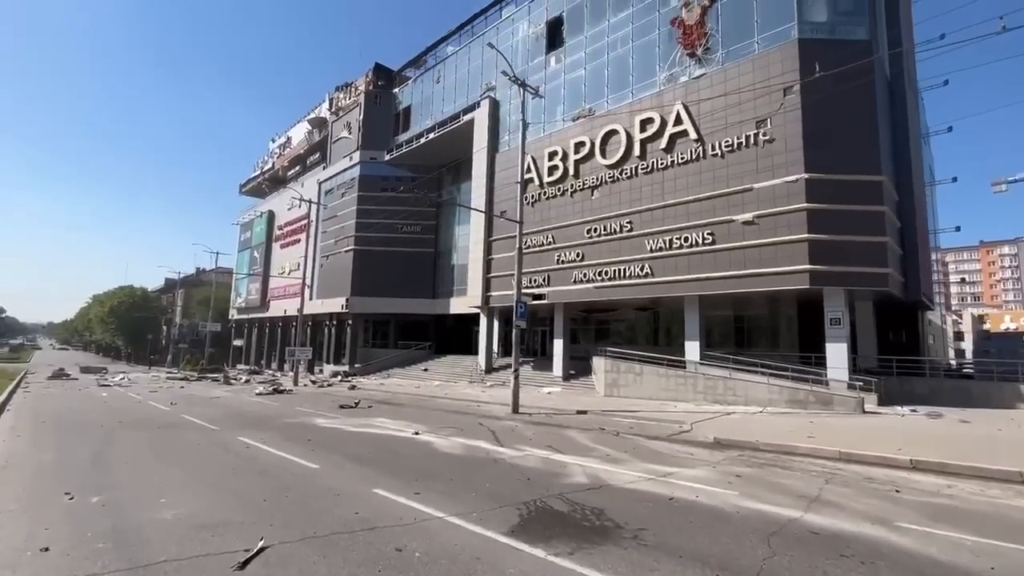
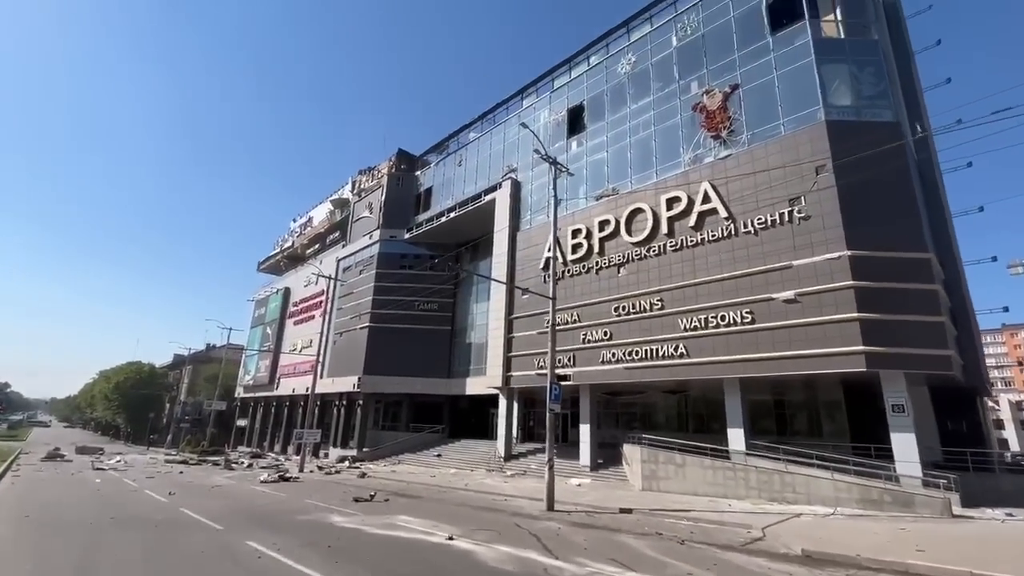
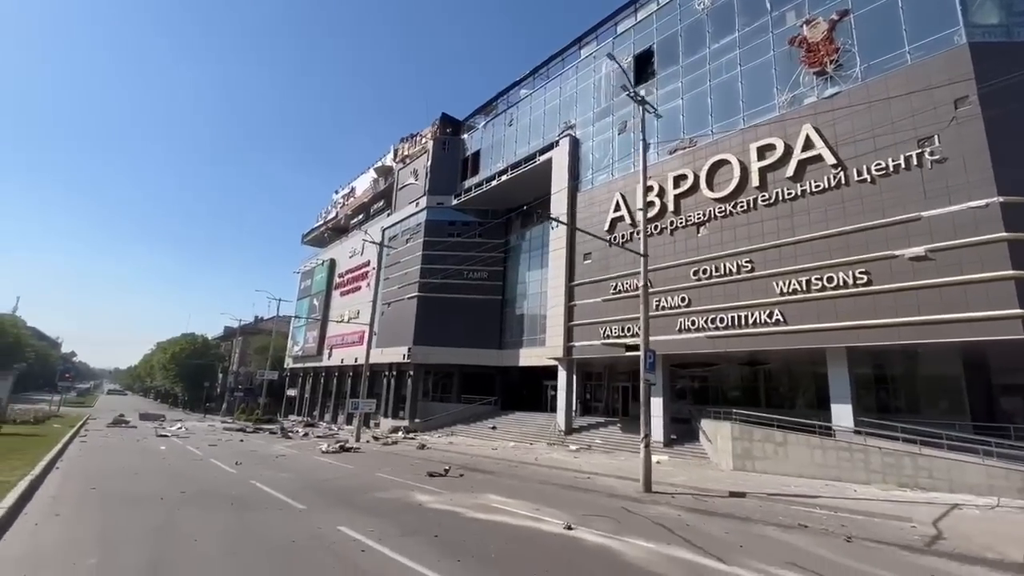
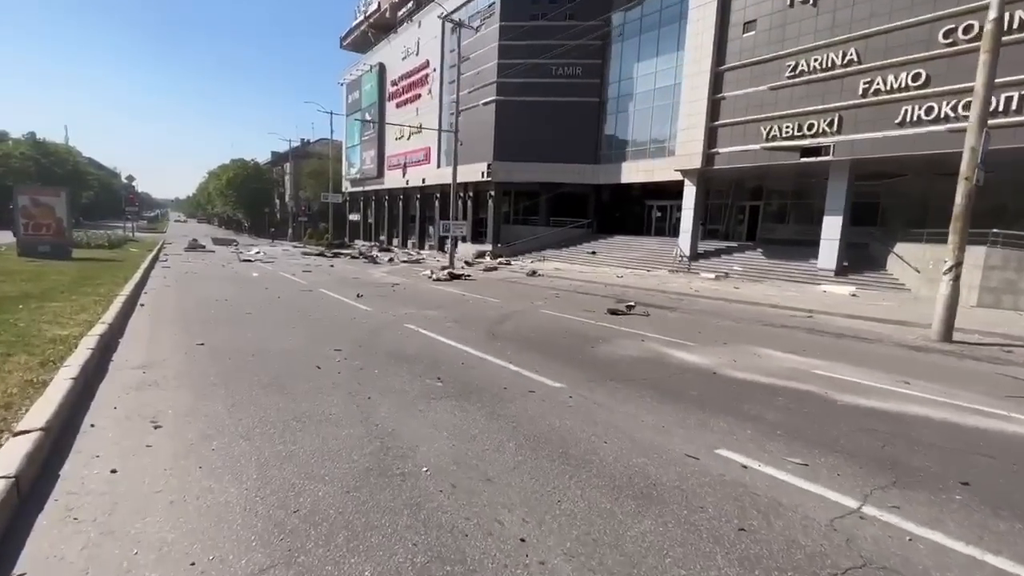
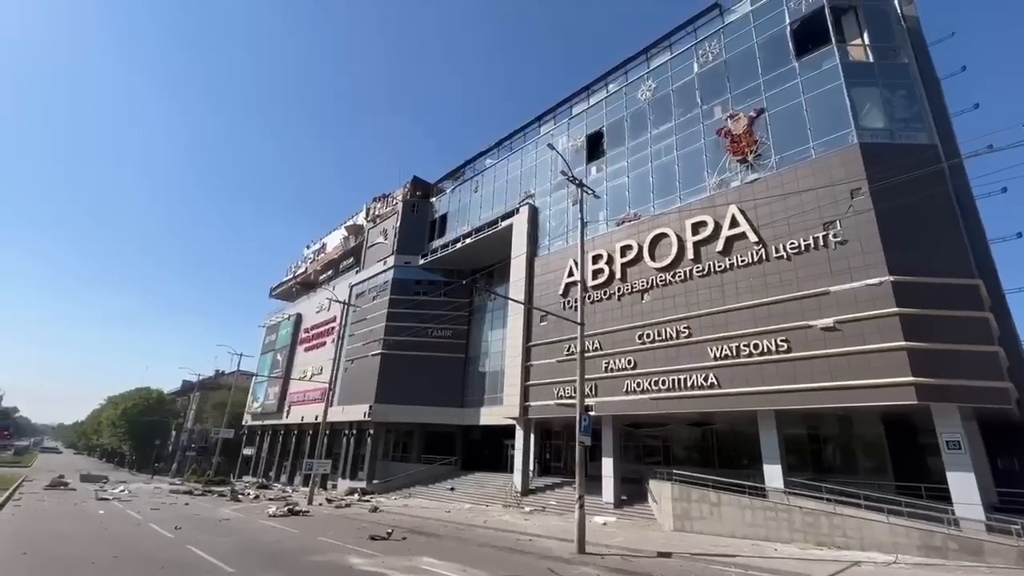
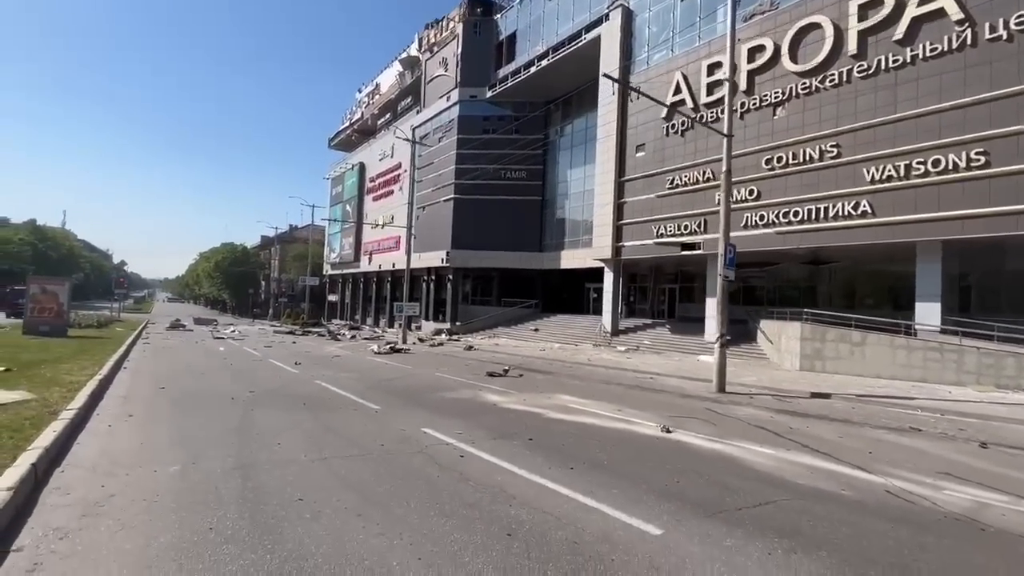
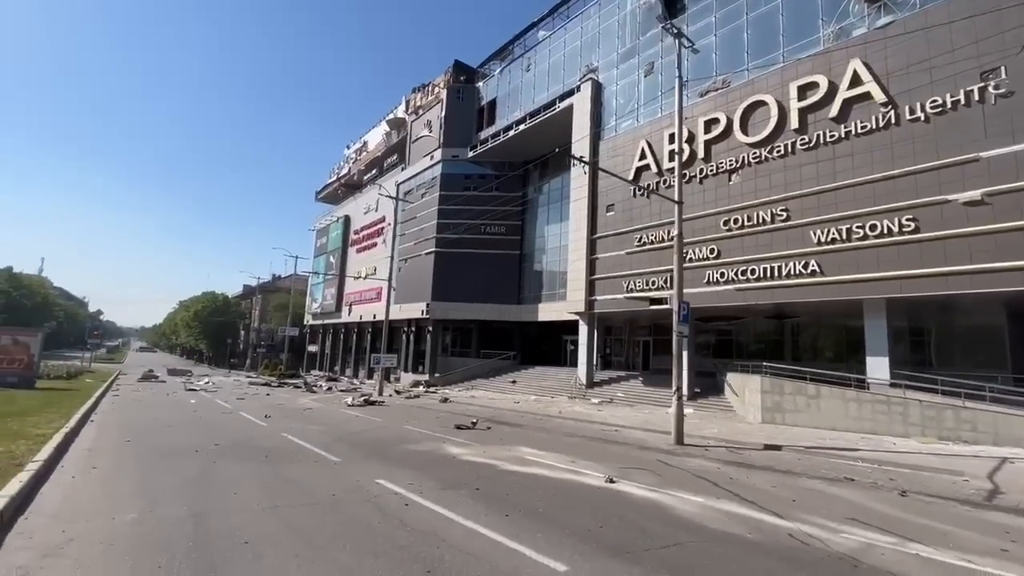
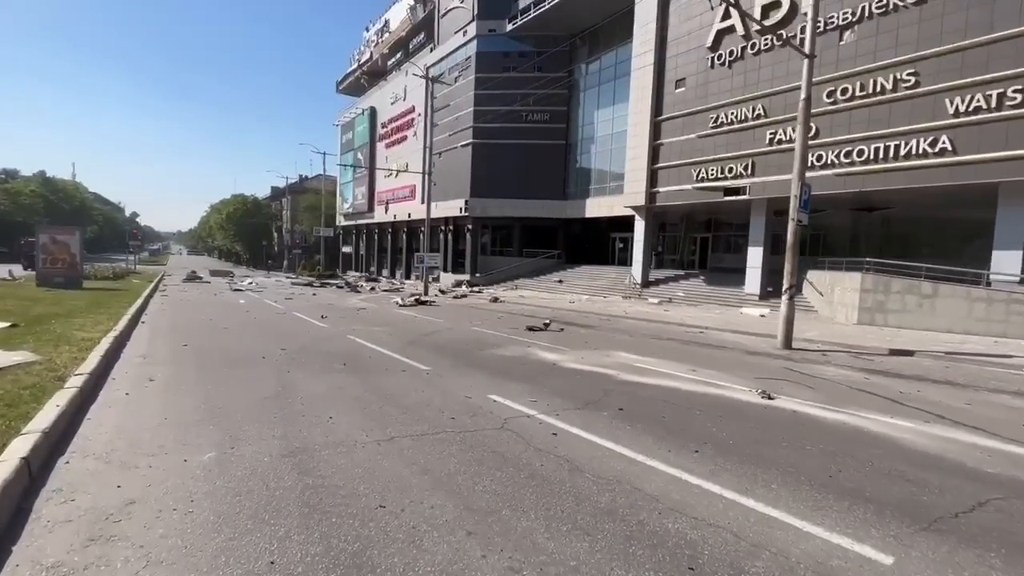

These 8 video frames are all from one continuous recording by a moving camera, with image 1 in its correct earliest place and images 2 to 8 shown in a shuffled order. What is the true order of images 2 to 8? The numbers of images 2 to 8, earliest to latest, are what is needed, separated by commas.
2, 5, 3, 7, 6, 8, 4
